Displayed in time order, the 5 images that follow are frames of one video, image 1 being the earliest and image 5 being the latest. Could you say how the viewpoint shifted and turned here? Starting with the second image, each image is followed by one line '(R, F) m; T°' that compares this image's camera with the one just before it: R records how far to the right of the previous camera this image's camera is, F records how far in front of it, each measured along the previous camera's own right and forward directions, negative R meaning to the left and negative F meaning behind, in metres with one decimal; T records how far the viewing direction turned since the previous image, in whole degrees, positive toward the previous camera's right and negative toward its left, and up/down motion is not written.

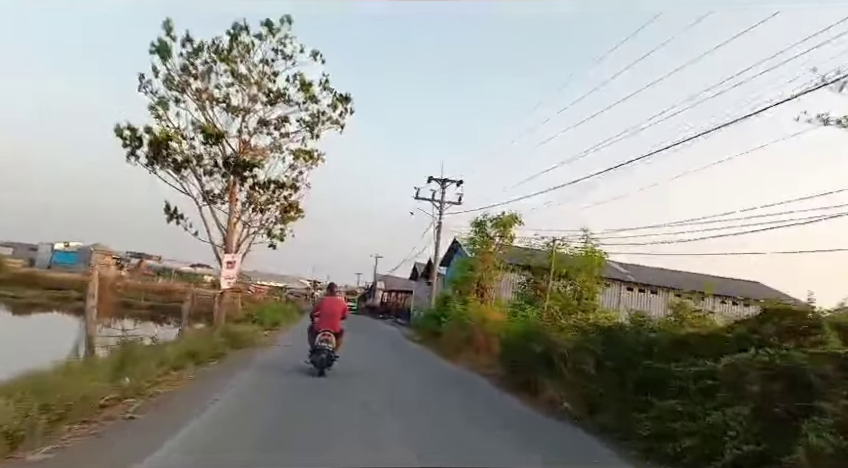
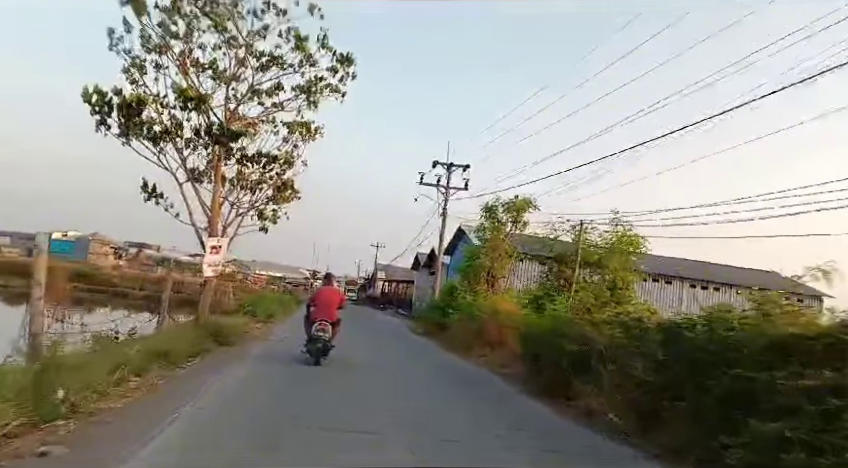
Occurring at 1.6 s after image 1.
(-0.3, +1.5) m; 0°
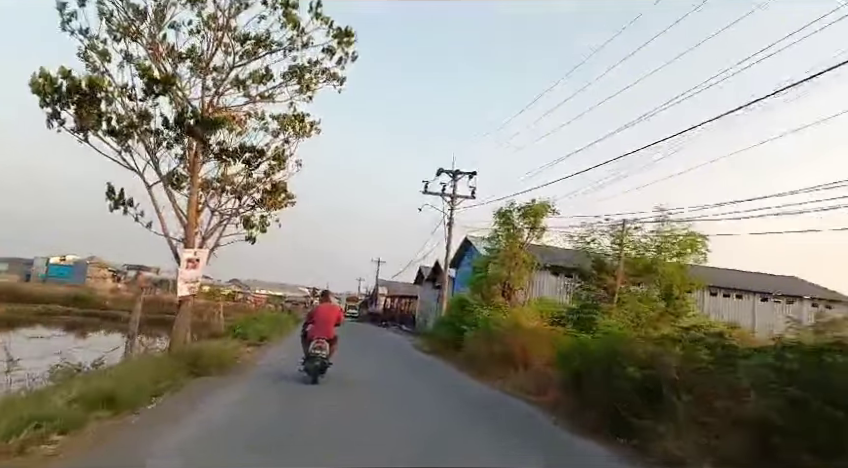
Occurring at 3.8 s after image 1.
(-0.3, +1.7) m; 0°
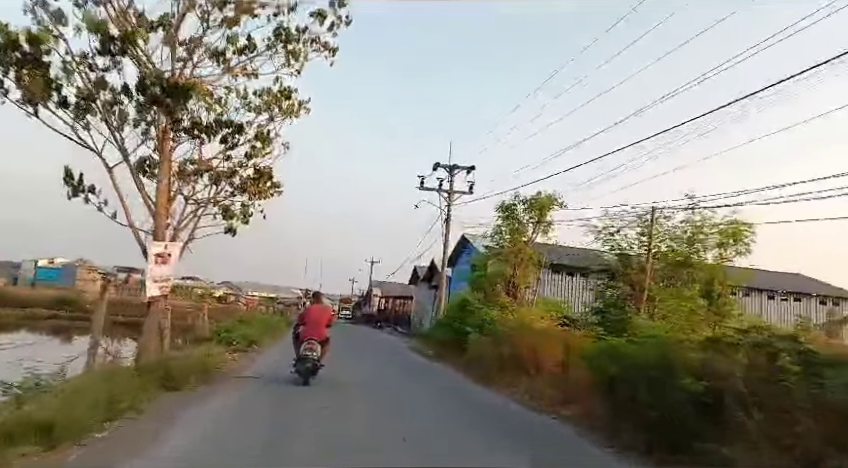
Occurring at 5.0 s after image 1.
(-0.2, +1.2) m; +1°
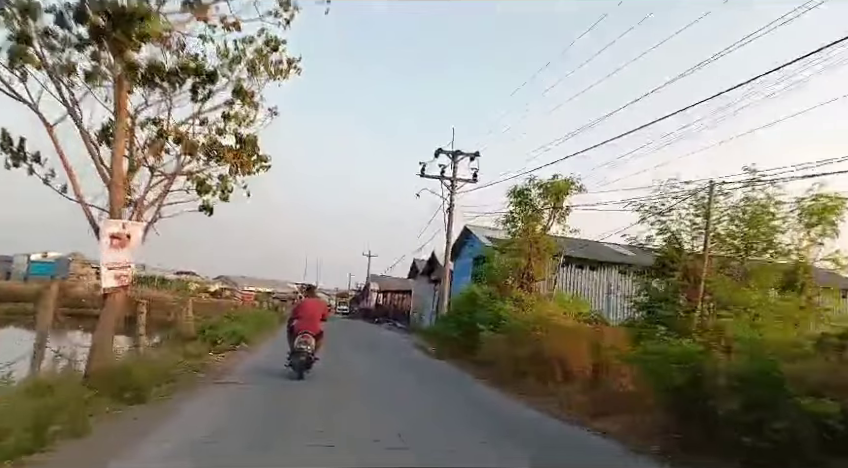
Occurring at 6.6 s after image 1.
(-0.3, +1.4) m; 0°
